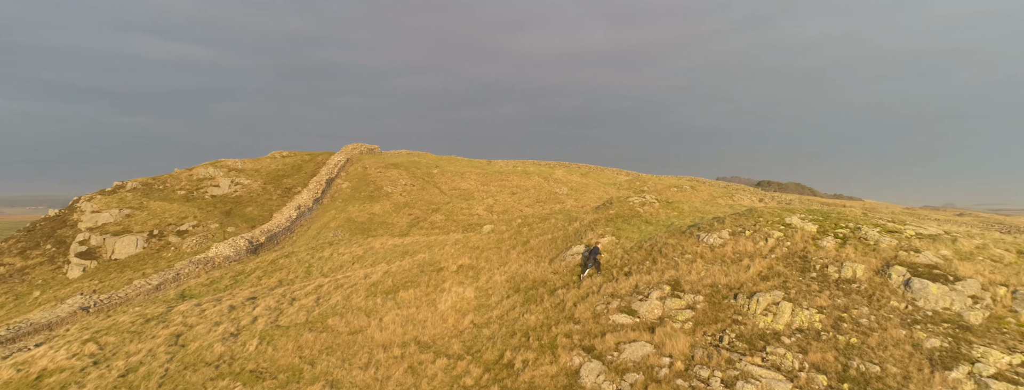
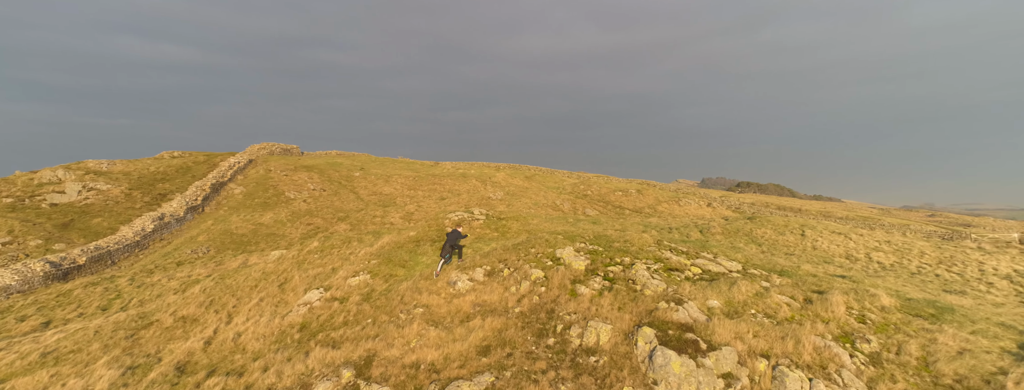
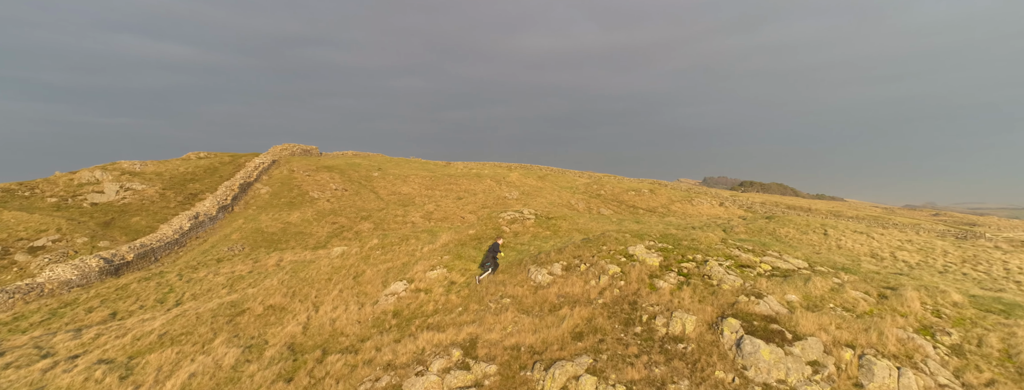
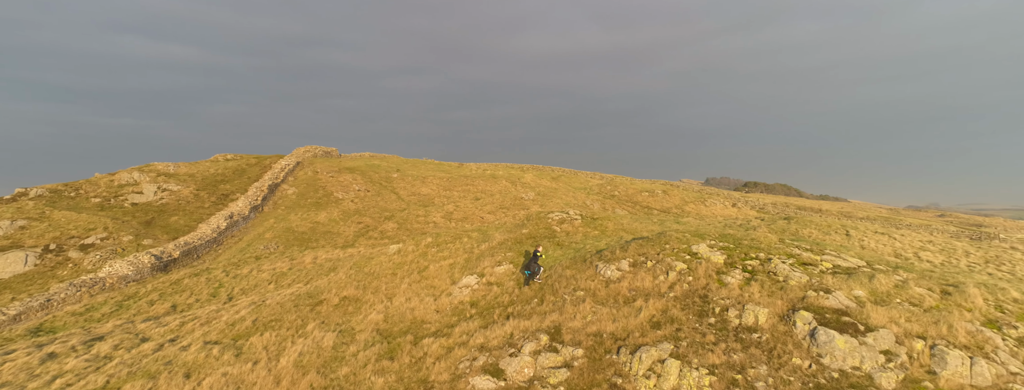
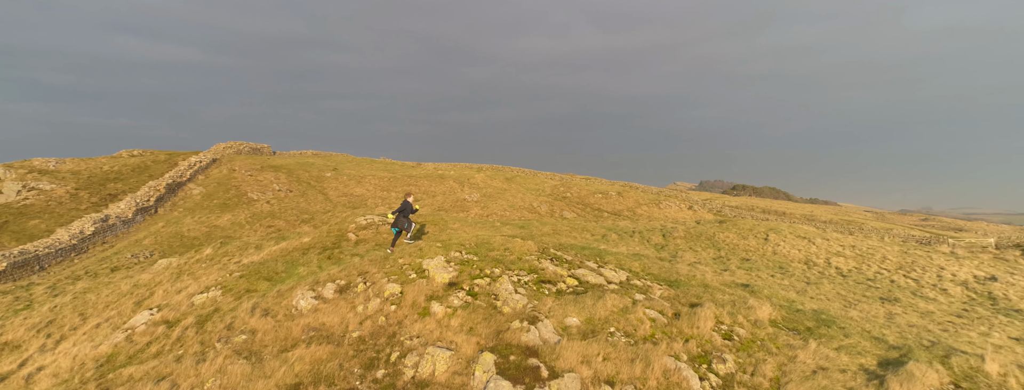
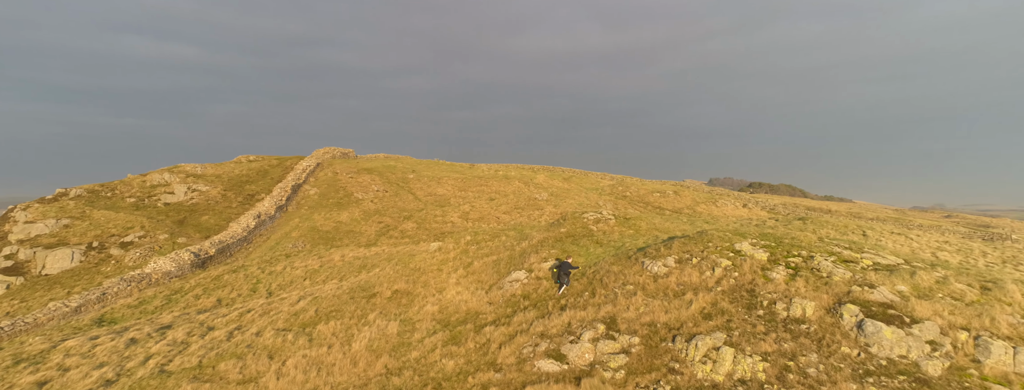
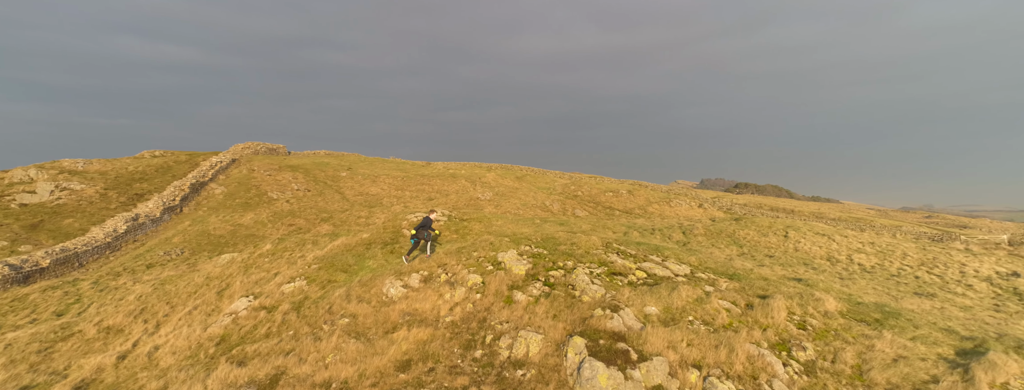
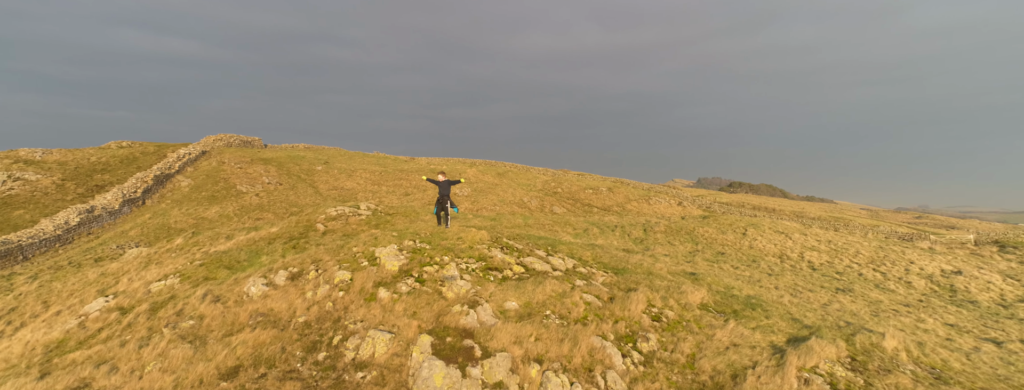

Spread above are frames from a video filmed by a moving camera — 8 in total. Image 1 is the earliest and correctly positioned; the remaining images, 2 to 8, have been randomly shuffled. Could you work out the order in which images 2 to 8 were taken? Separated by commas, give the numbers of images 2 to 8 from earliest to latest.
6, 4, 3, 2, 7, 5, 8
